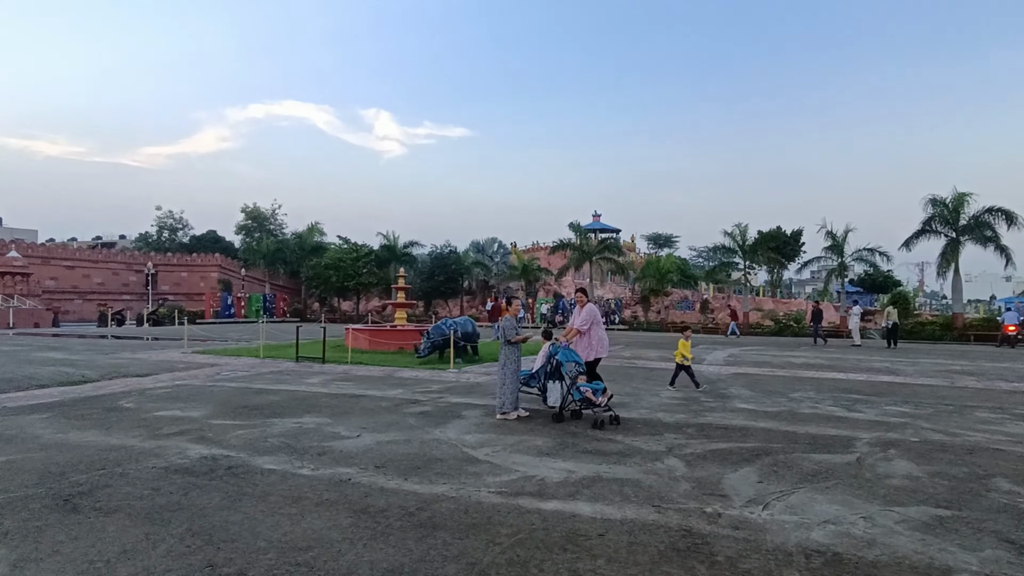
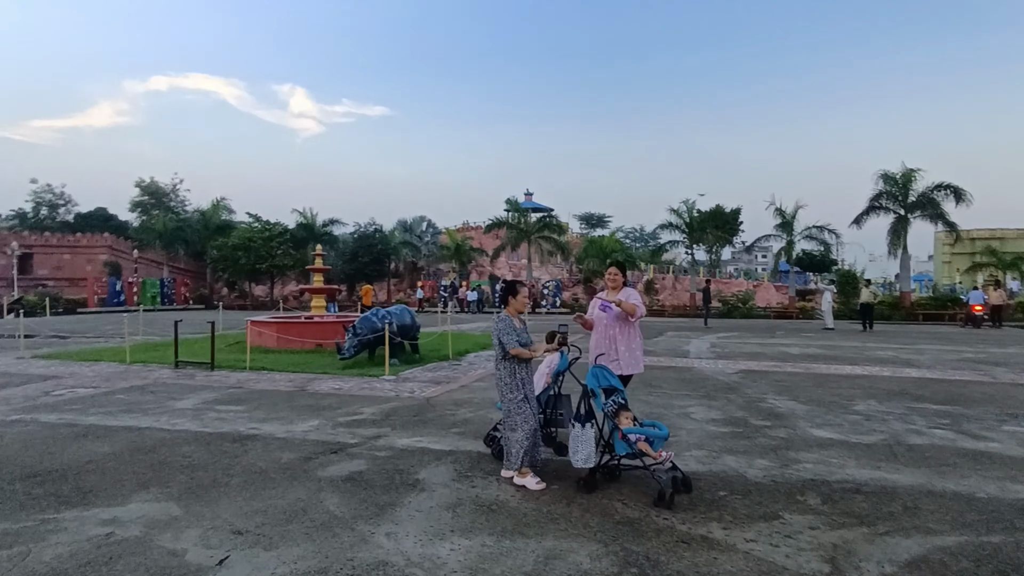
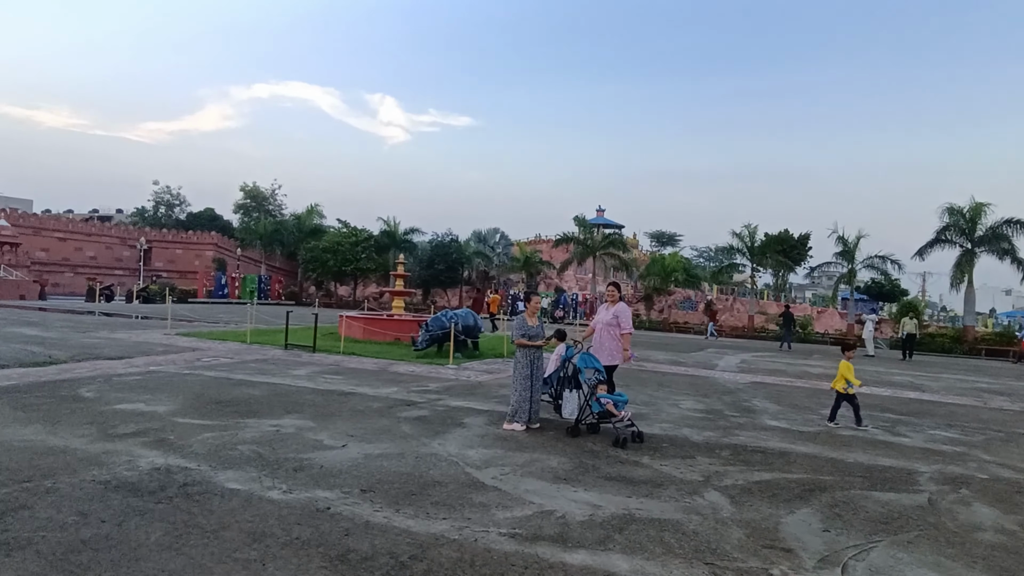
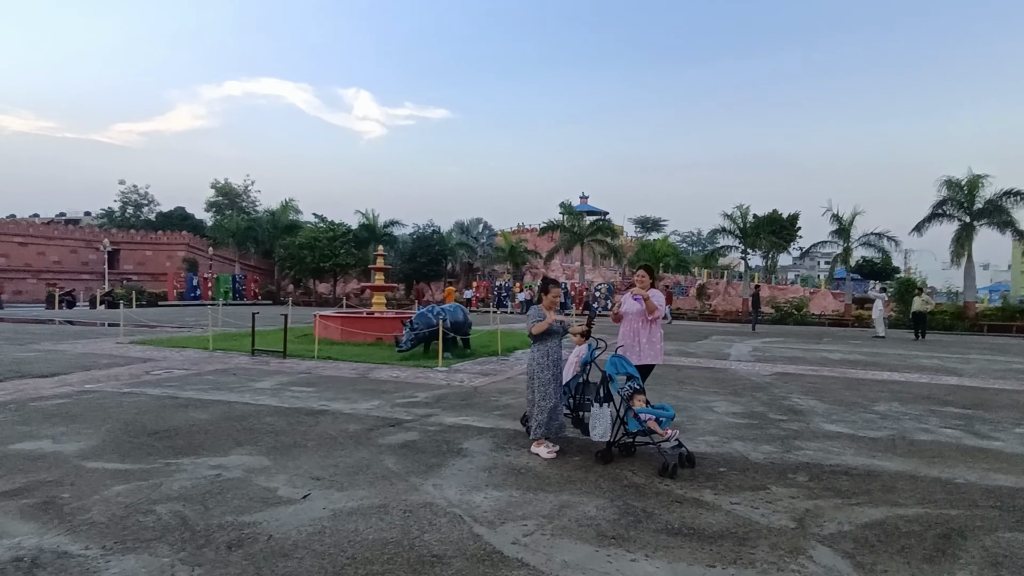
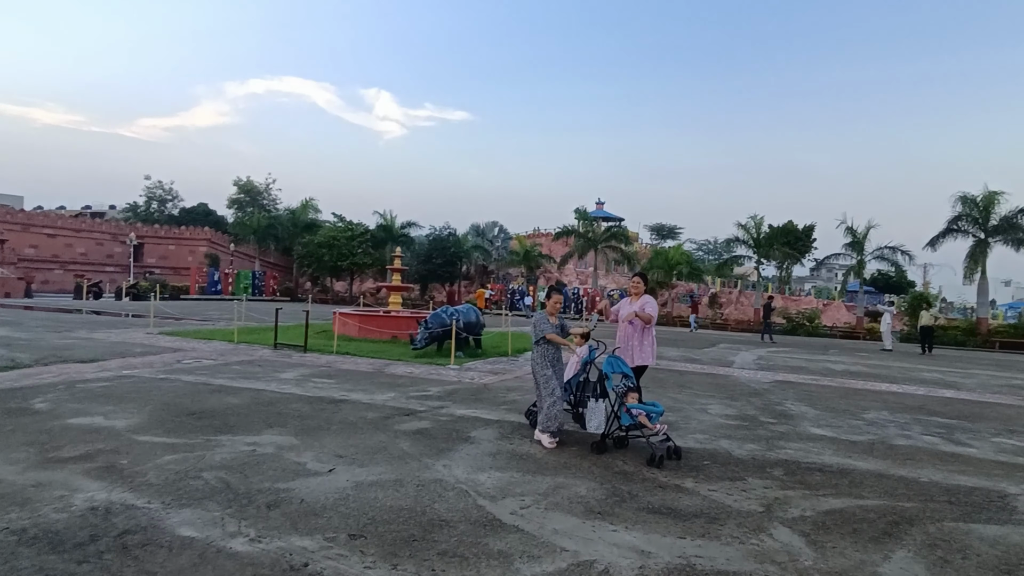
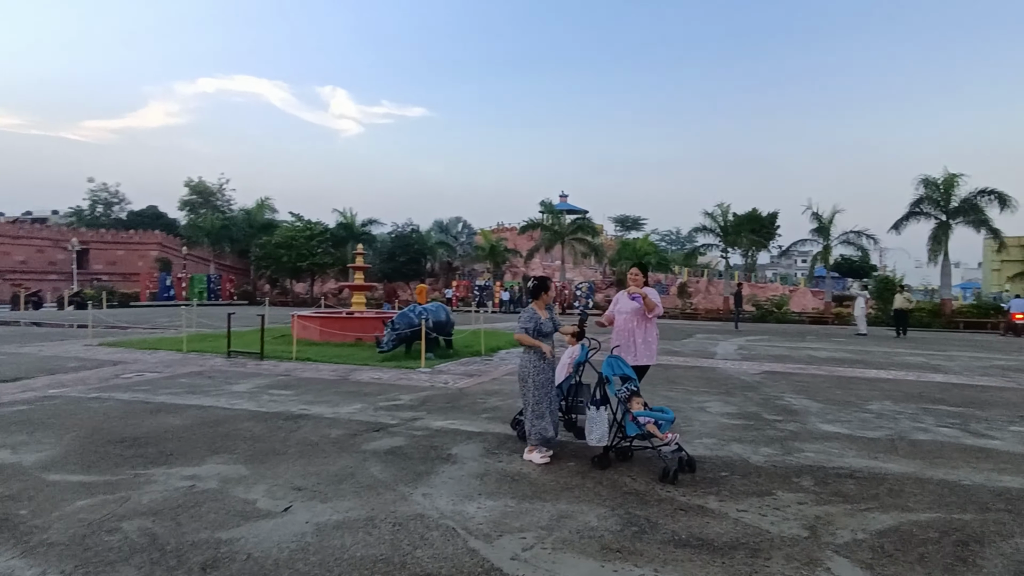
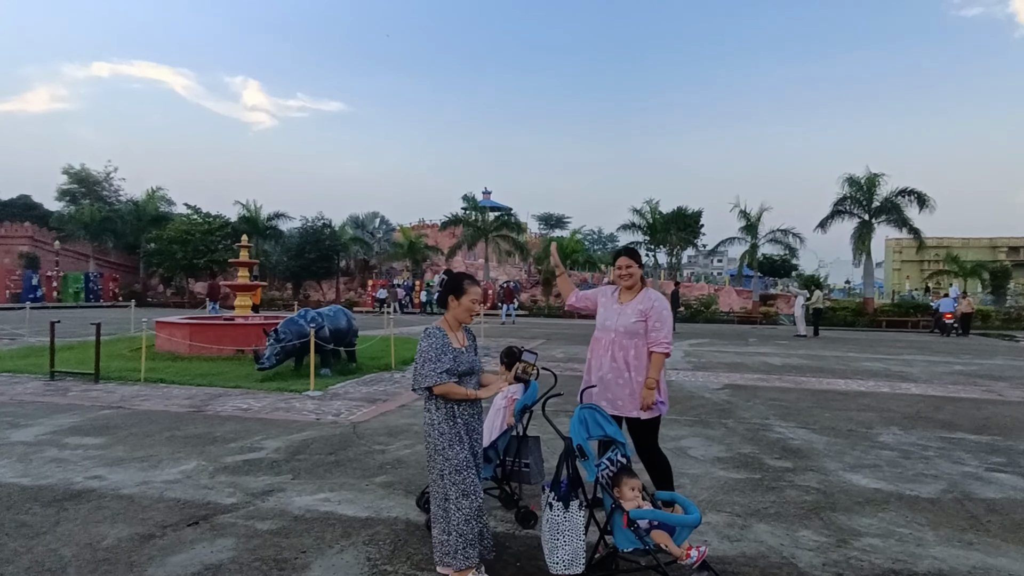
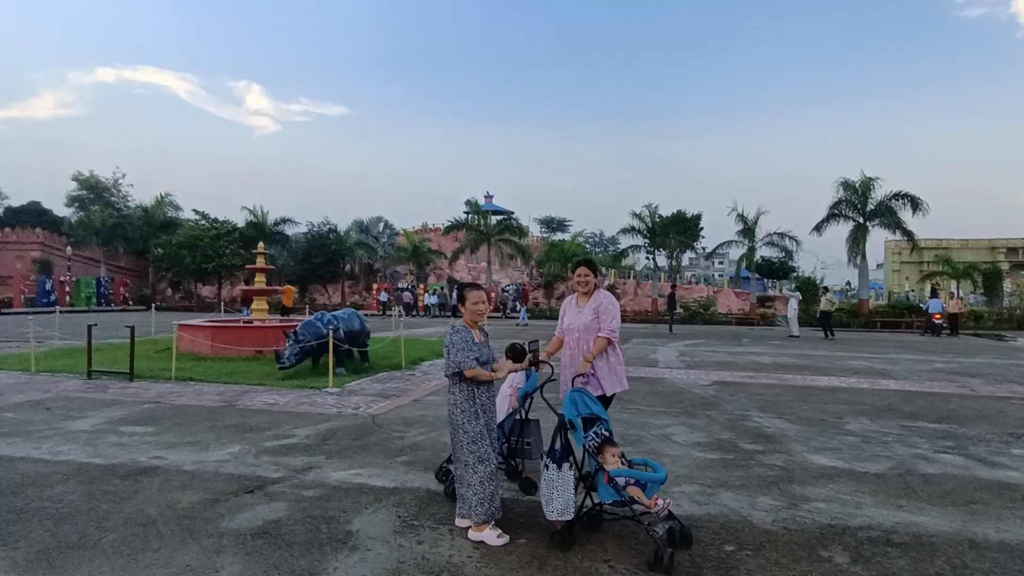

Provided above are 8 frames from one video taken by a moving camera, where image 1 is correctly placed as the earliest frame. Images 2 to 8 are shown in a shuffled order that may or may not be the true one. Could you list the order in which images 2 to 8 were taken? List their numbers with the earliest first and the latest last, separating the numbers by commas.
3, 5, 4, 6, 2, 8, 7
